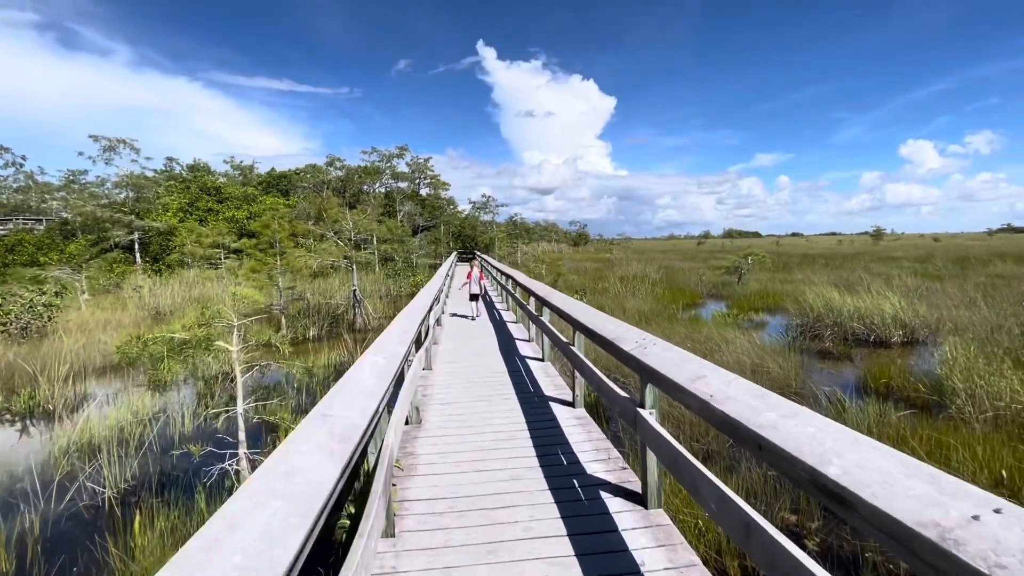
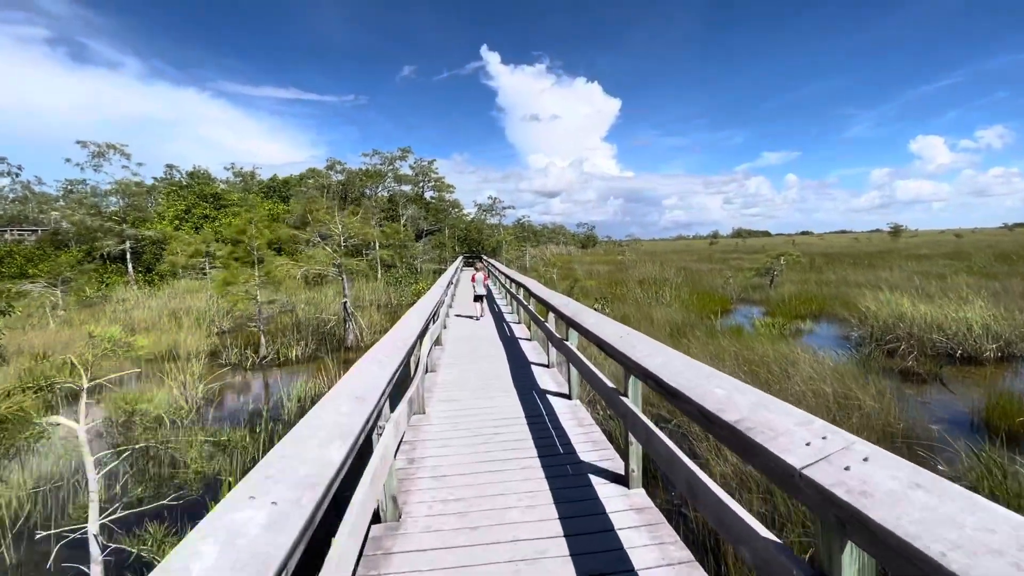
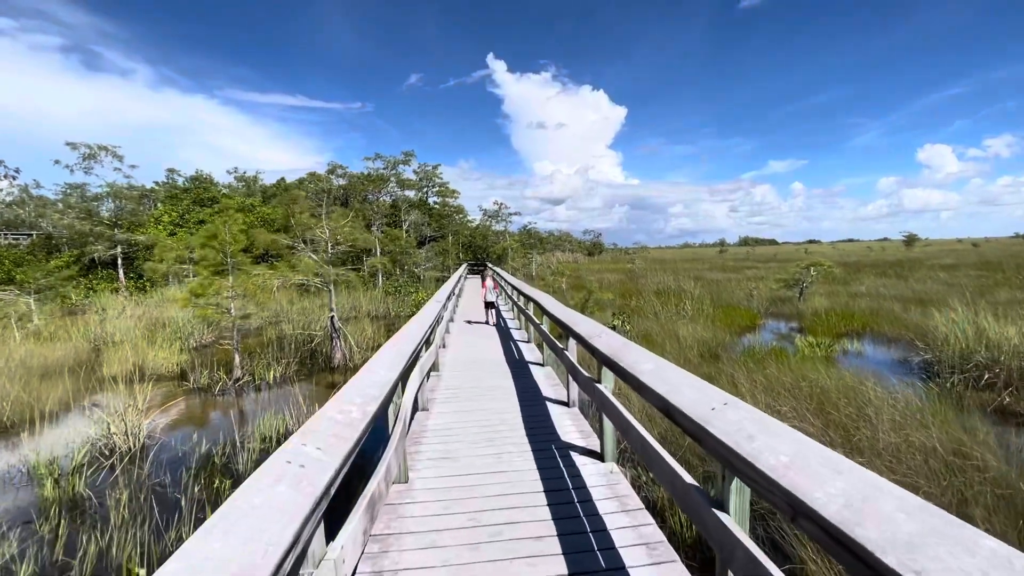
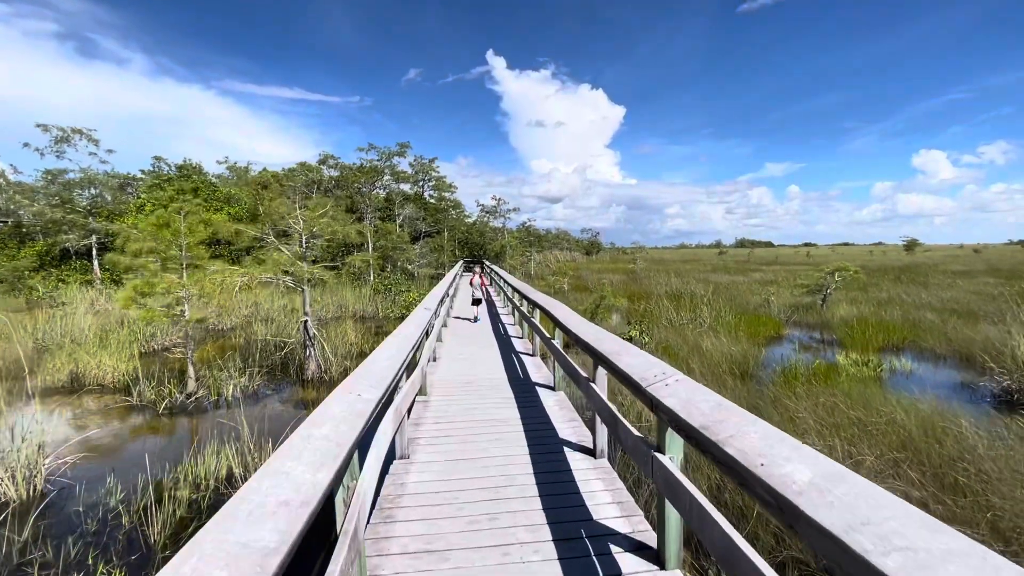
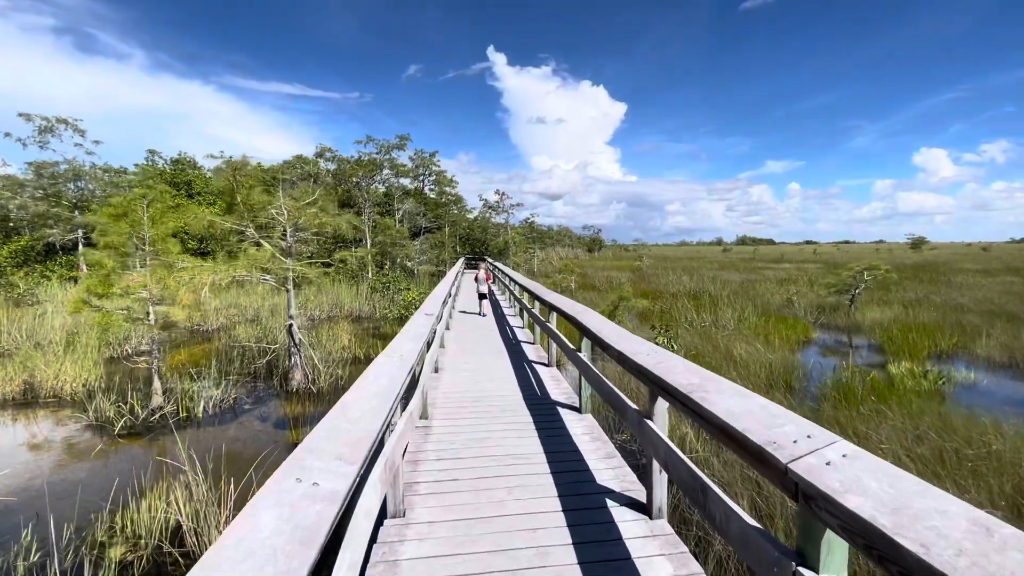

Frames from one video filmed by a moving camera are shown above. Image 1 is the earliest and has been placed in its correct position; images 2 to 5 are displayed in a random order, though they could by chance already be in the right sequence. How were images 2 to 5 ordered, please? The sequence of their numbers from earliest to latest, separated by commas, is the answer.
2, 3, 4, 5
